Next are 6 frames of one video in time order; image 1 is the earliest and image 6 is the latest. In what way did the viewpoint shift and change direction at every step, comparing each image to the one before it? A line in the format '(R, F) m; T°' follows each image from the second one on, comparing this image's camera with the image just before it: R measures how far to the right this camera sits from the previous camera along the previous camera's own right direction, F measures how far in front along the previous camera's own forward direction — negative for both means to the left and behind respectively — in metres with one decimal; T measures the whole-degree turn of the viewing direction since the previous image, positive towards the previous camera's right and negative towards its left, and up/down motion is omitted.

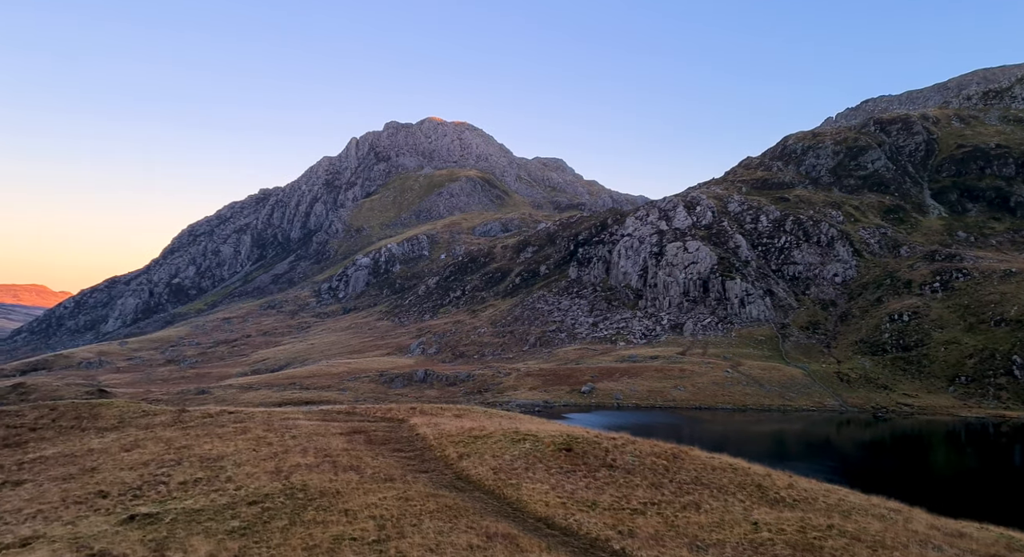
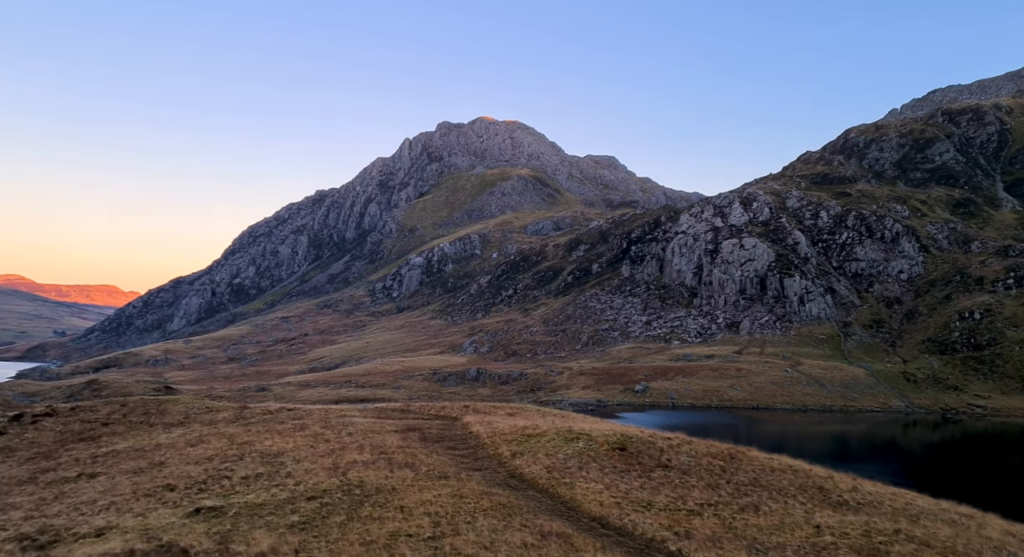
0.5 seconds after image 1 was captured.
(-1.6, 0.0) m; -3°
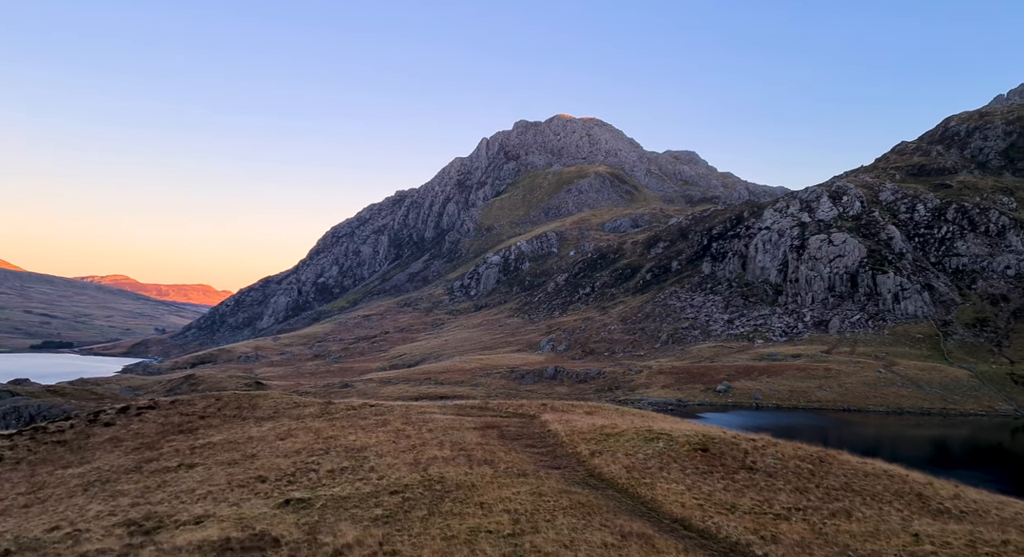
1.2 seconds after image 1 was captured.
(-2.4, -0.1) m; -4°
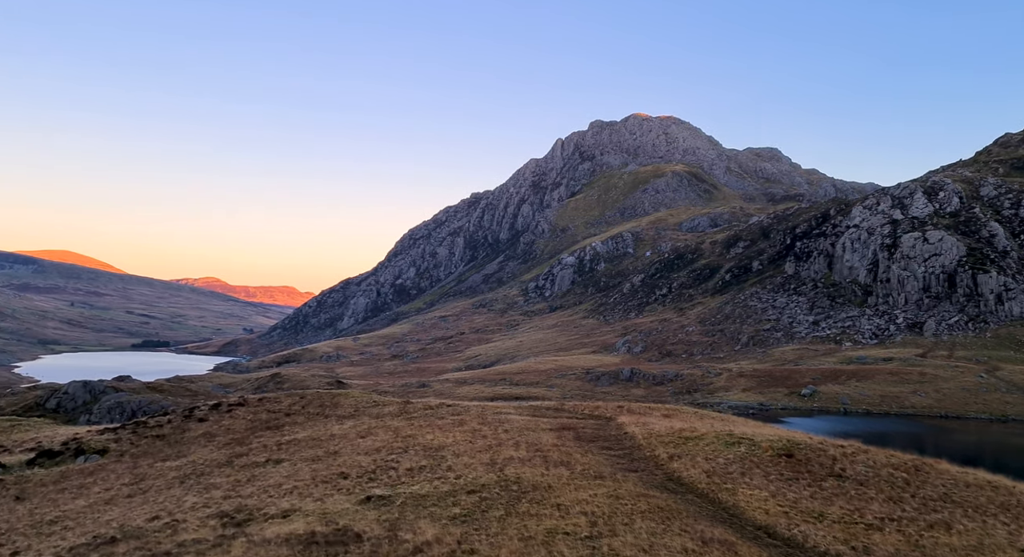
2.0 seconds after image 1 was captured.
(-2.3, -0.1) m; -4°
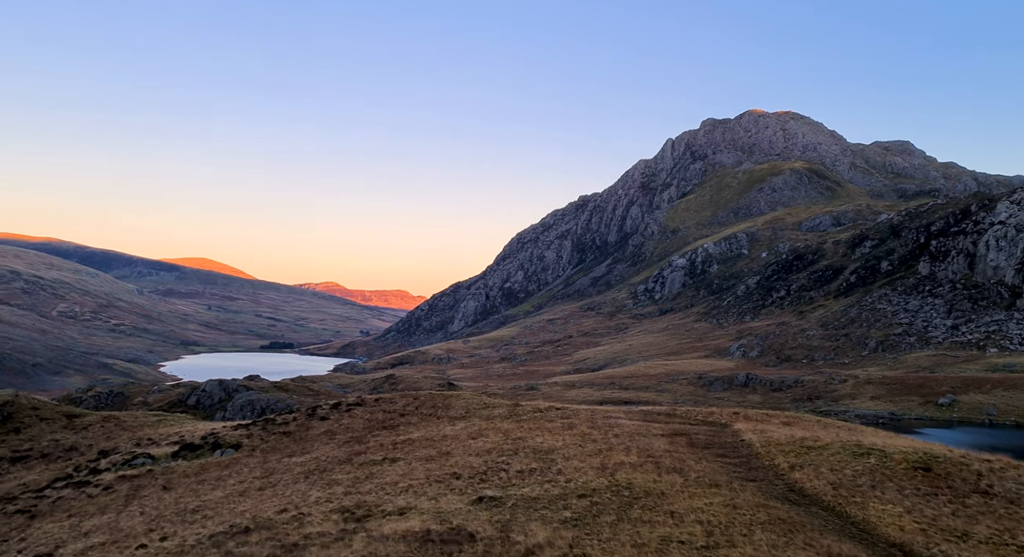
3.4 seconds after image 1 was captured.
(-3.1, -0.2) m; -6°
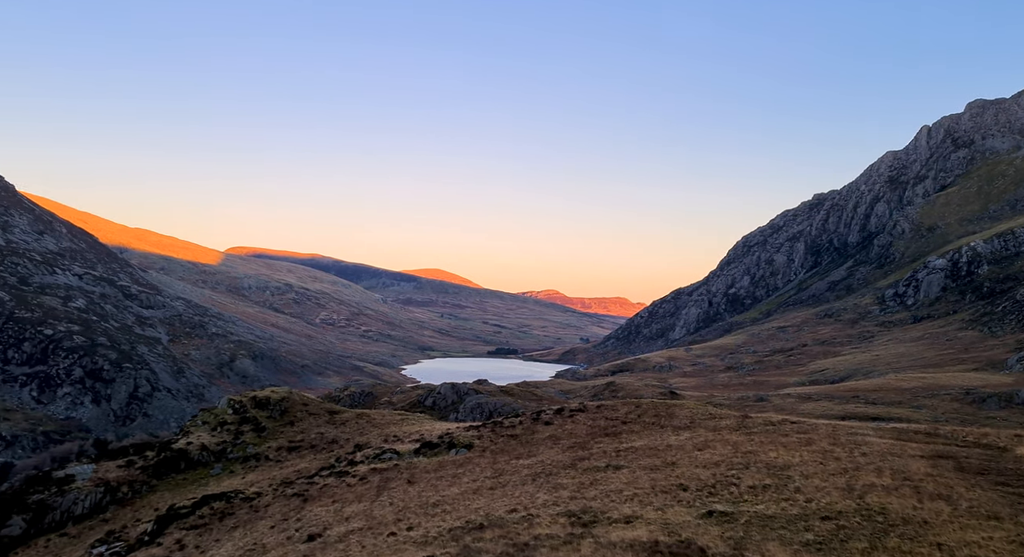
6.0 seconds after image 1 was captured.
(-6.2, -0.7) m; -13°
